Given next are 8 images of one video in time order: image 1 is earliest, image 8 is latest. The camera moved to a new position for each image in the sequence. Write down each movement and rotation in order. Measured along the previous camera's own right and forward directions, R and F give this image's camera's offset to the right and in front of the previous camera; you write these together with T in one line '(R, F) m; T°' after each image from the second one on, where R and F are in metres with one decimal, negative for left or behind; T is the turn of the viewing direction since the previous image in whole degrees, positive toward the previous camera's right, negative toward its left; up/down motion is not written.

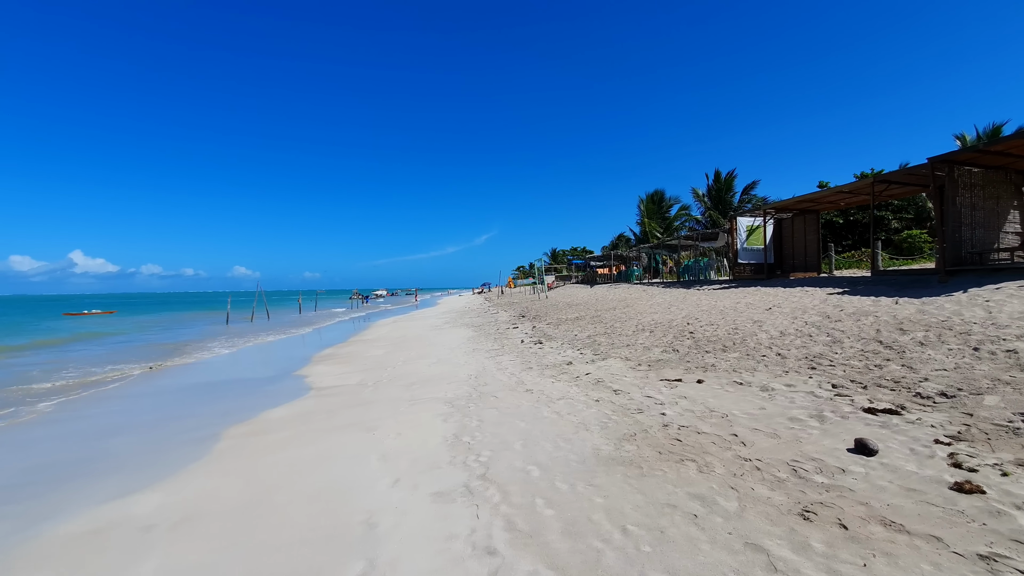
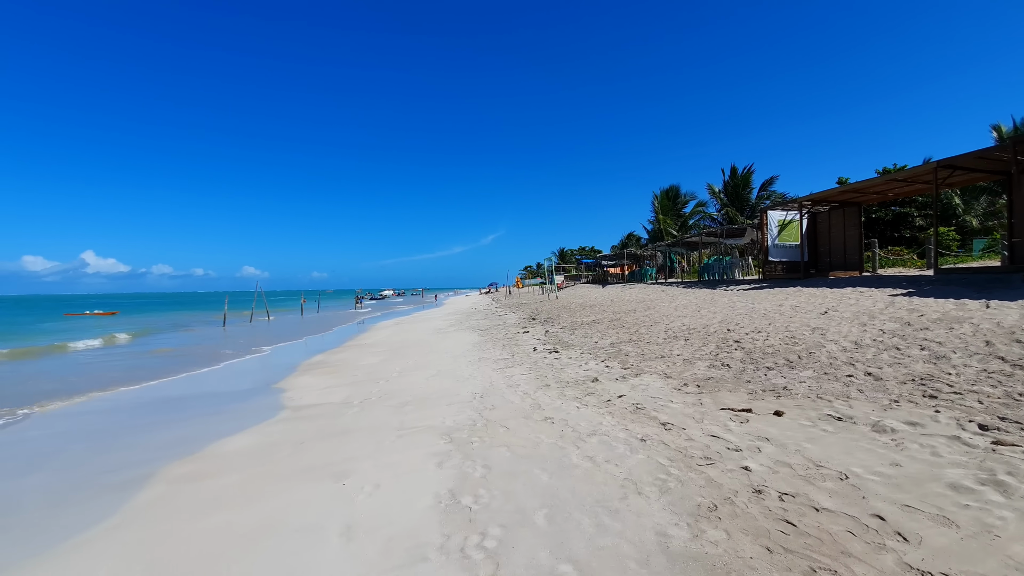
(-0.1, +1.4) m; -1°
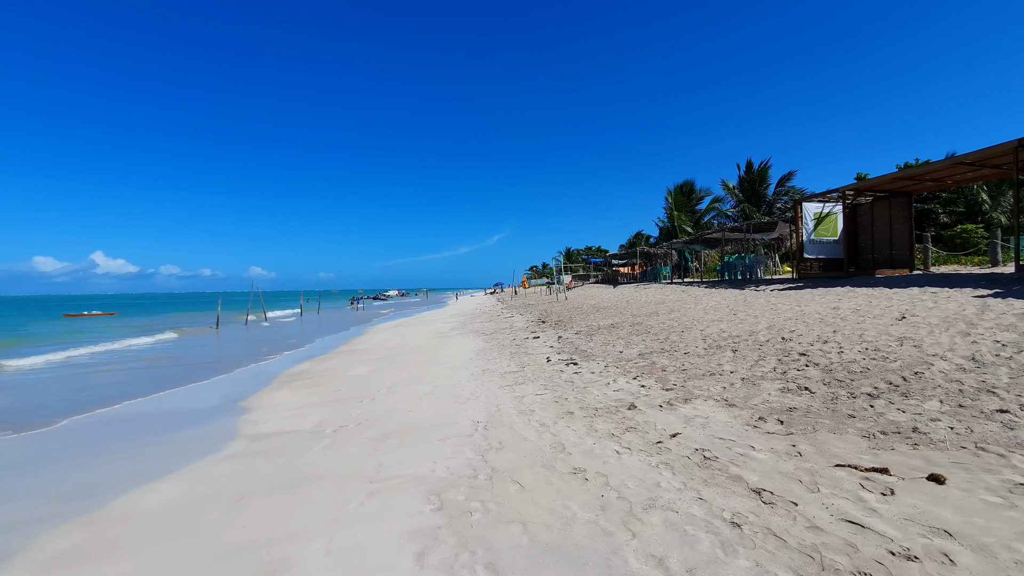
(-0.1, +1.4) m; -1°
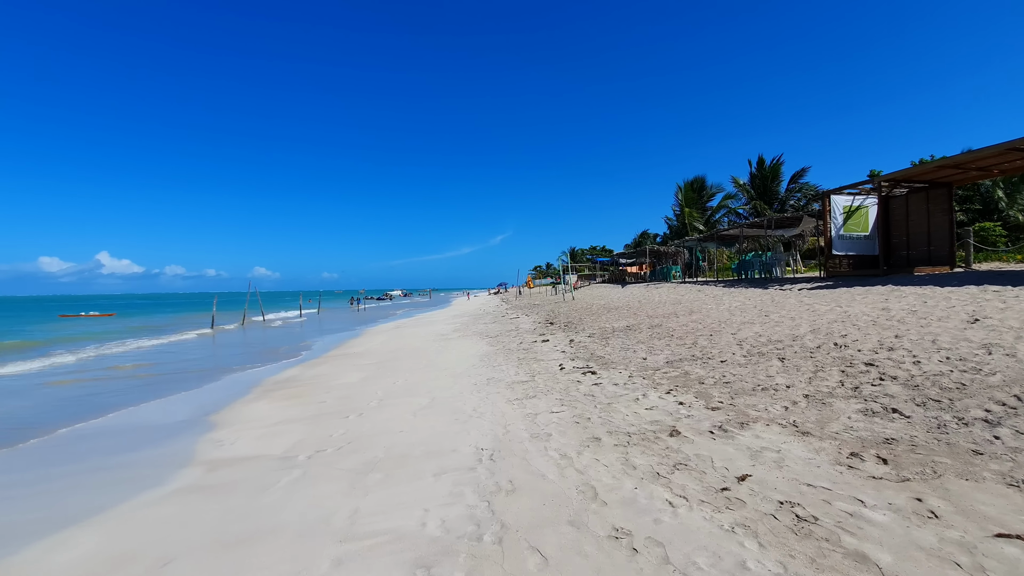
(-0.1, +1.0) m; 0°
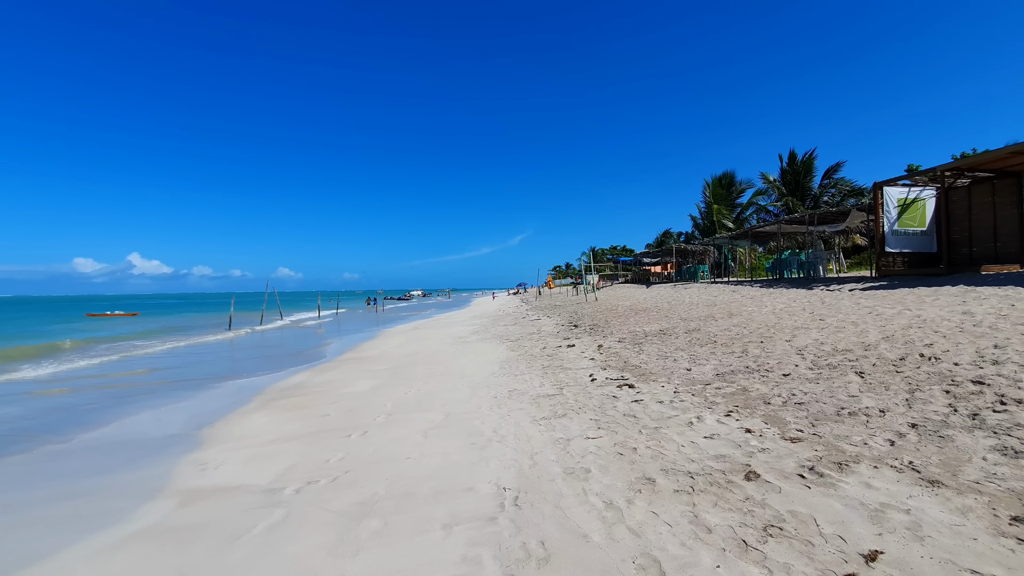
(-0.1, +0.8) m; -2°
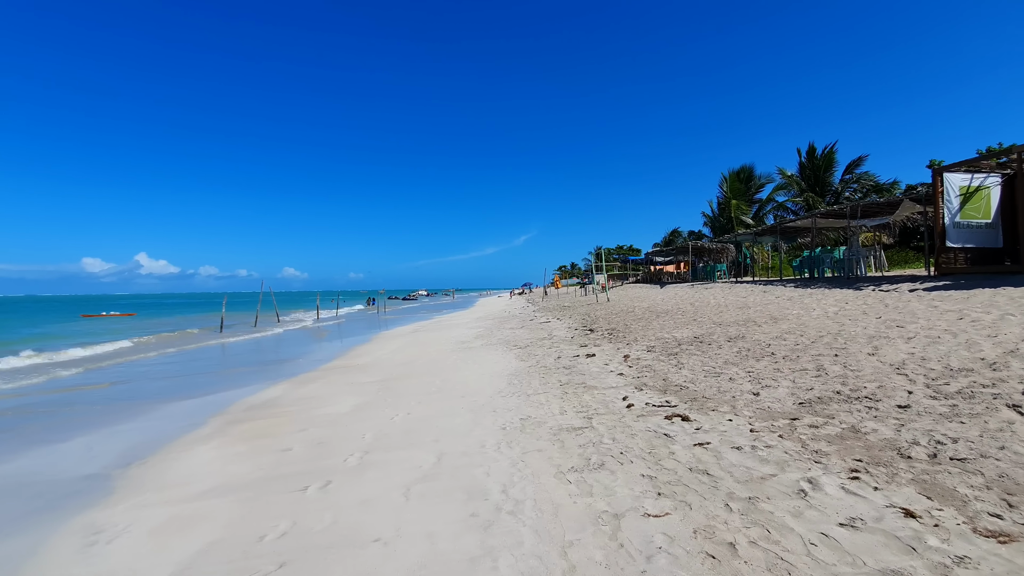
(-0.1, +1.4) m; -1°
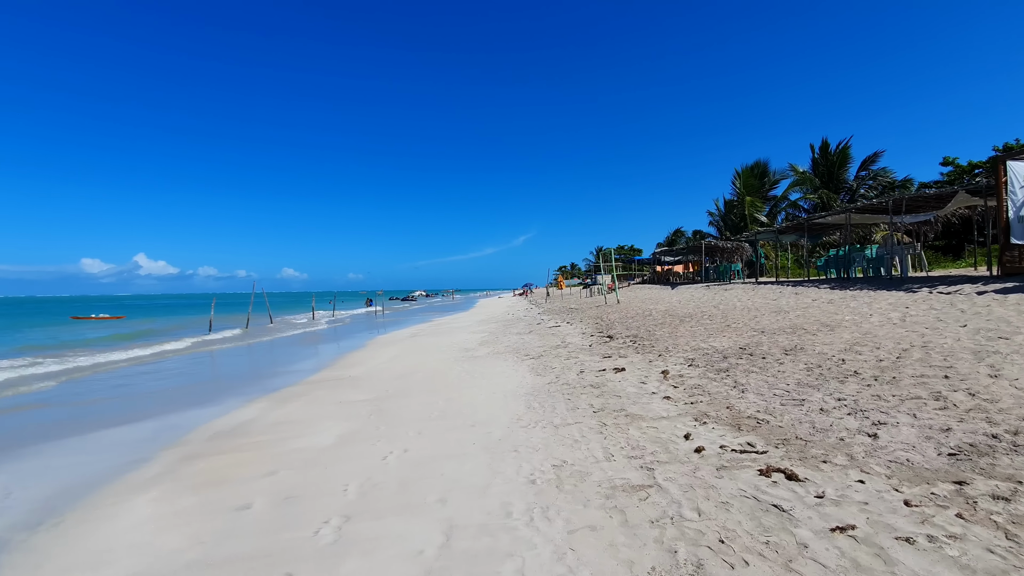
(-0.2, +1.2) m; 0°
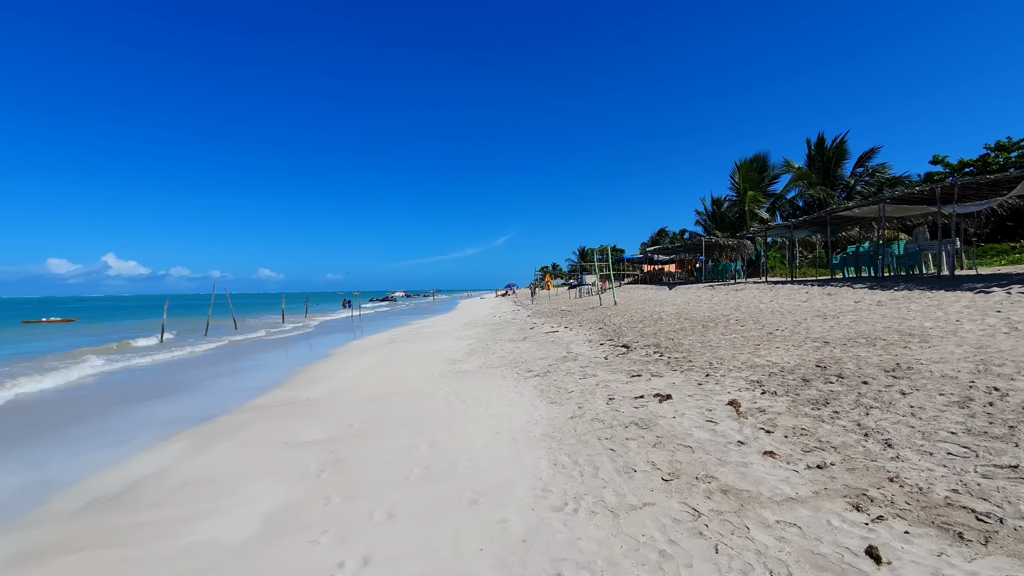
(-0.3, +1.8) m; +2°
